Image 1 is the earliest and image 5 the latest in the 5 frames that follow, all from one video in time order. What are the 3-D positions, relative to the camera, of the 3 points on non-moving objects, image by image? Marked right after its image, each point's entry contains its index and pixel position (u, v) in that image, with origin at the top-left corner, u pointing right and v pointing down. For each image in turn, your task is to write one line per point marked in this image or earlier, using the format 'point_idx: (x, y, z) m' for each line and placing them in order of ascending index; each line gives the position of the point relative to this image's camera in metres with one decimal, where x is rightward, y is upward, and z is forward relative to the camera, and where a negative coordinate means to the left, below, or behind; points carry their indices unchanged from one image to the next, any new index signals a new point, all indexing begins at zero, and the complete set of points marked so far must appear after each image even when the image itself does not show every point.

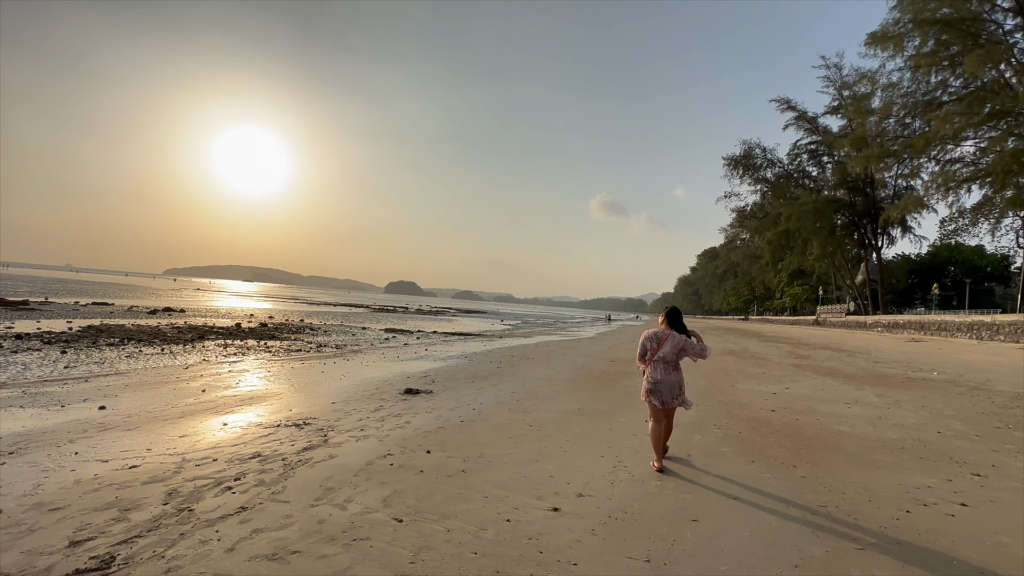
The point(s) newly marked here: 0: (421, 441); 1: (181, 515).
0: (-0.9, -1.5, +4.7) m
1: (-2.1, -1.4, +2.9) m
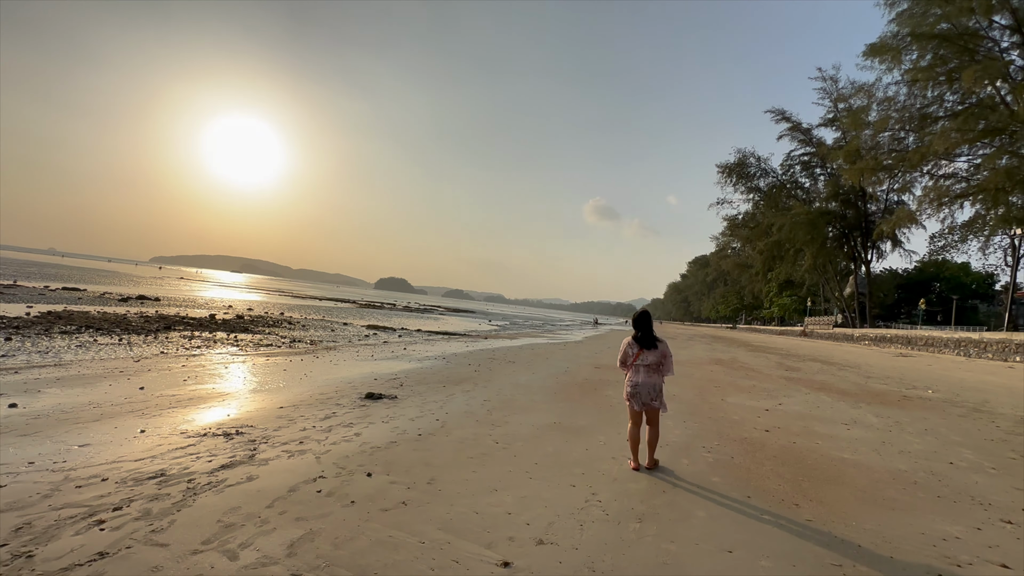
0: (-1.3, -1.5, +4.1) m
1: (-2.4, -1.3, +2.3) m
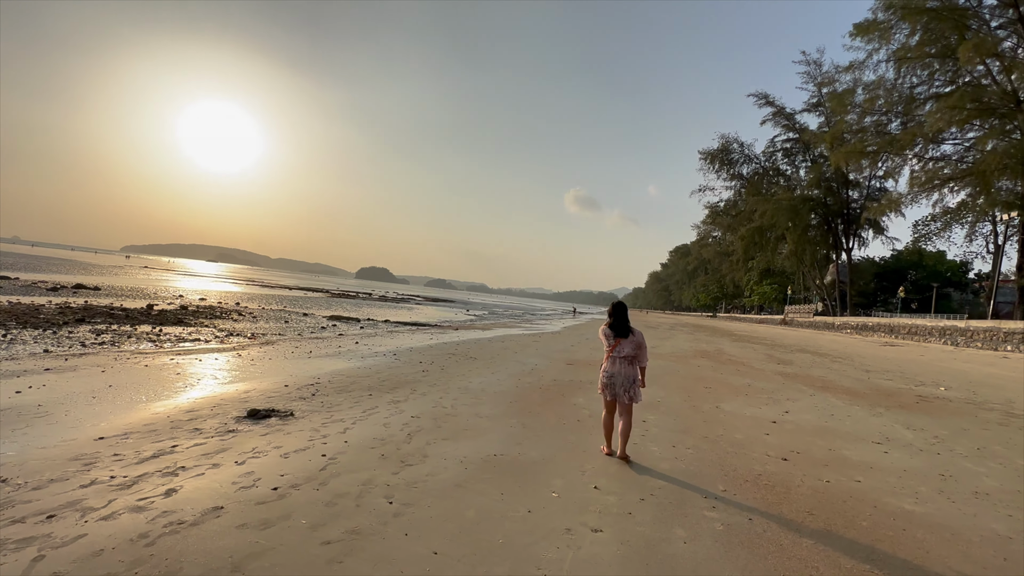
0: (-1.9, -1.3, +2.3) m
1: (-3.0, -1.2, +0.5) m
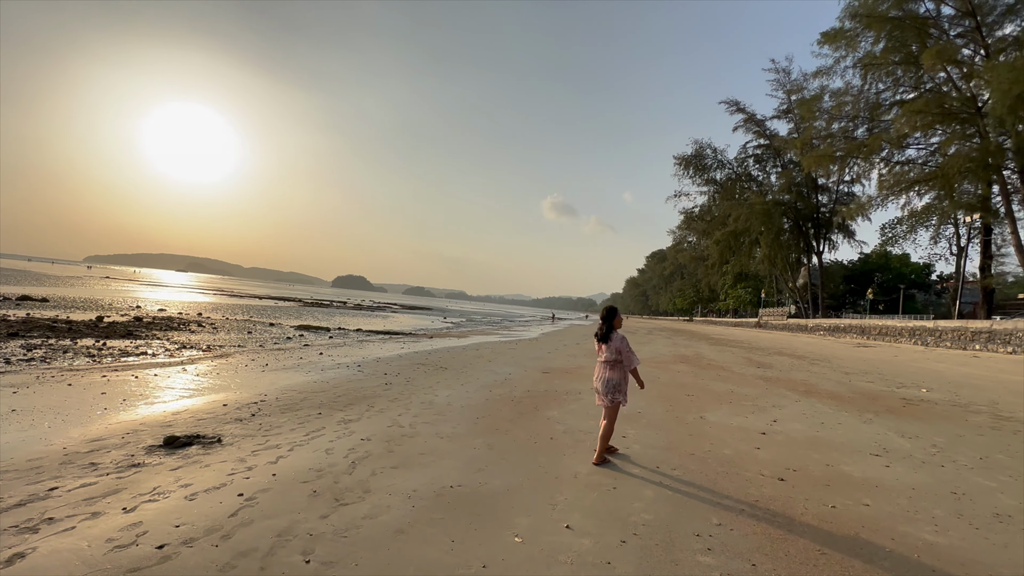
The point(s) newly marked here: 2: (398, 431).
0: (-2.1, -1.3, +1.6) m
1: (-3.1, -1.2, -0.3) m
2: (-1.2, -1.5, +5.0) m
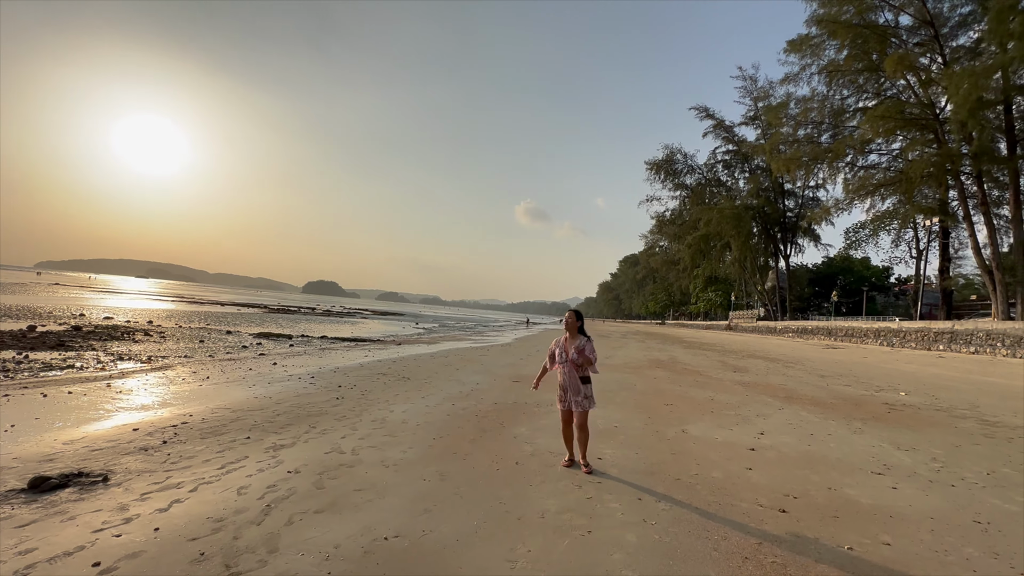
0: (-2.3, -1.3, +0.8) m
1: (-3.2, -1.2, -1.1) m
2: (-1.6, -1.6, +4.3) m
